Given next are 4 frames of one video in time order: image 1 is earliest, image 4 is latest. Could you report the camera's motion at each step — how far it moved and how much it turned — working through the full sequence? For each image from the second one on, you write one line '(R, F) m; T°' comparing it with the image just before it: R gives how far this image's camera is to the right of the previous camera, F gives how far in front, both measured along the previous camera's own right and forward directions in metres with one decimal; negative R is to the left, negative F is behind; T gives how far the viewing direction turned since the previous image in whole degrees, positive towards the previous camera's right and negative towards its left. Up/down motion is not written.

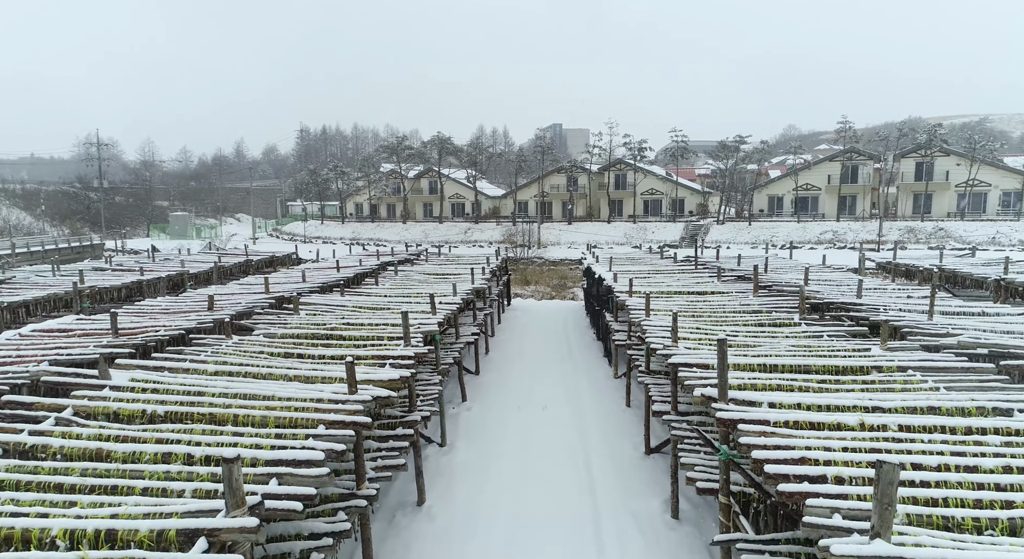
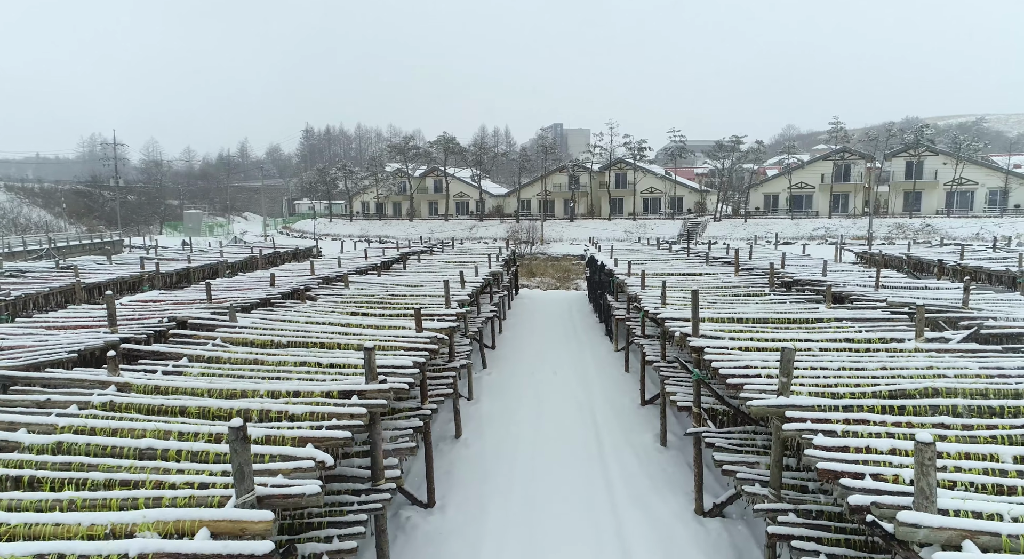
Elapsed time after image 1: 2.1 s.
(-0.3, -1.9) m; 0°
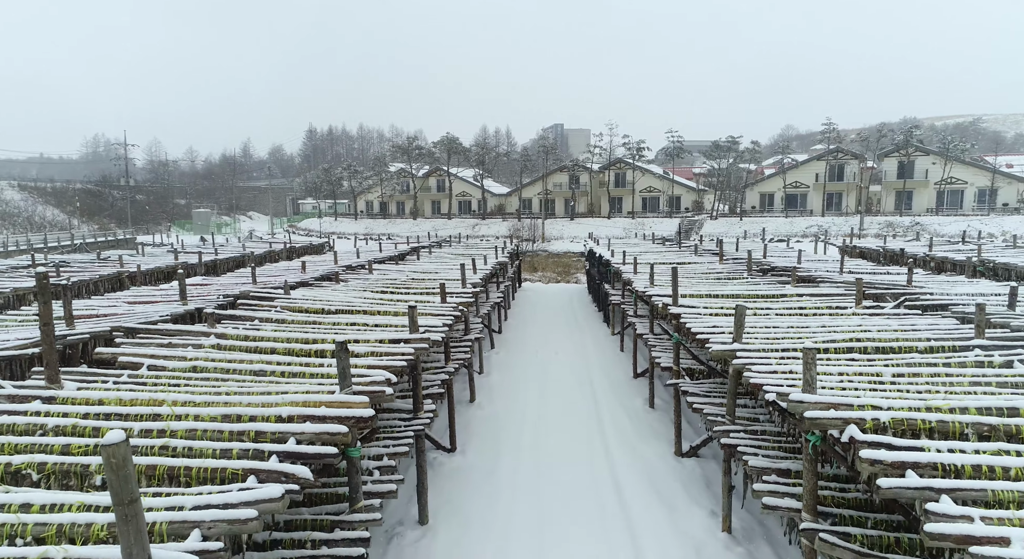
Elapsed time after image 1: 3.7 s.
(-0.1, -1.4) m; 0°
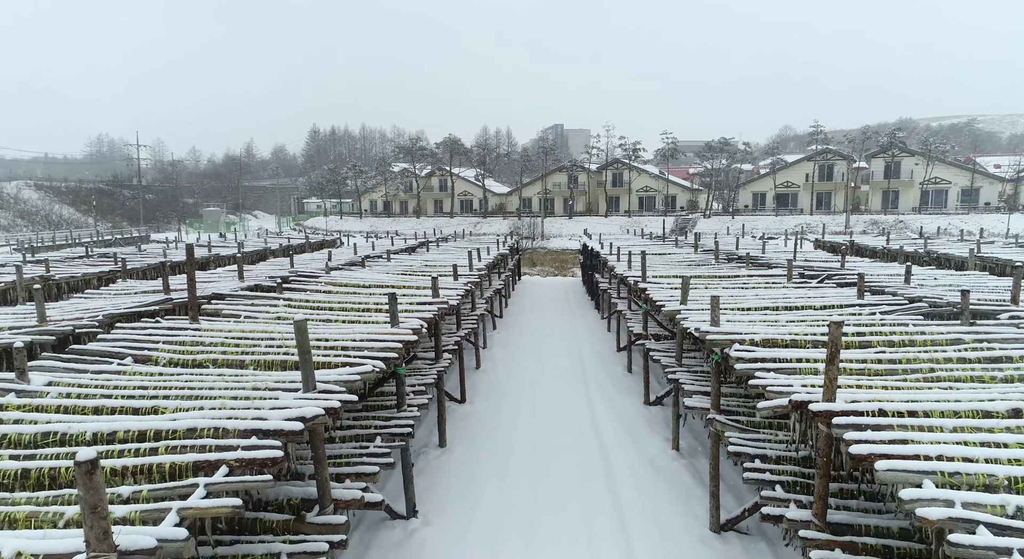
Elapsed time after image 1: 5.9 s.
(0.0, -2.0) m; 0°
